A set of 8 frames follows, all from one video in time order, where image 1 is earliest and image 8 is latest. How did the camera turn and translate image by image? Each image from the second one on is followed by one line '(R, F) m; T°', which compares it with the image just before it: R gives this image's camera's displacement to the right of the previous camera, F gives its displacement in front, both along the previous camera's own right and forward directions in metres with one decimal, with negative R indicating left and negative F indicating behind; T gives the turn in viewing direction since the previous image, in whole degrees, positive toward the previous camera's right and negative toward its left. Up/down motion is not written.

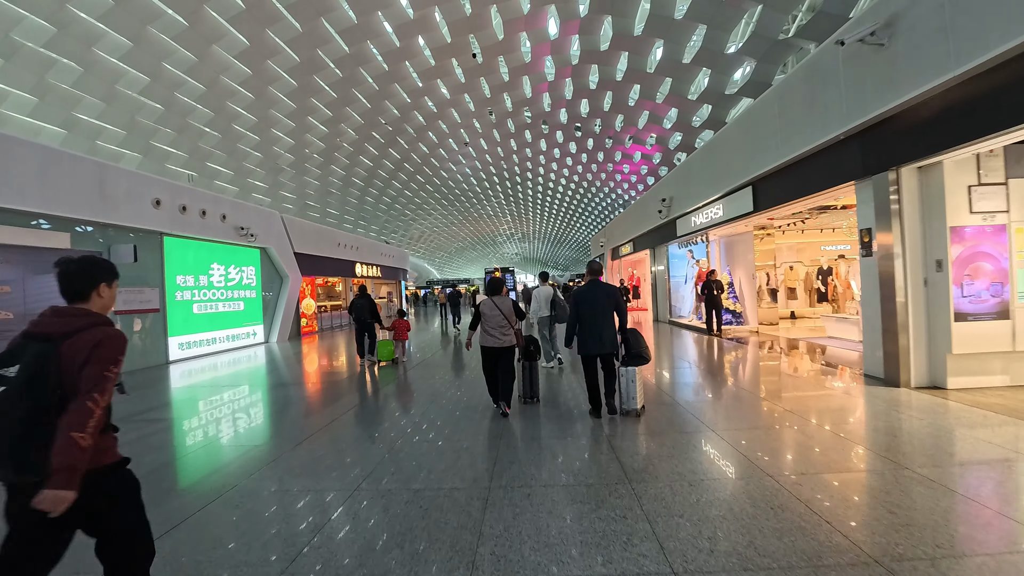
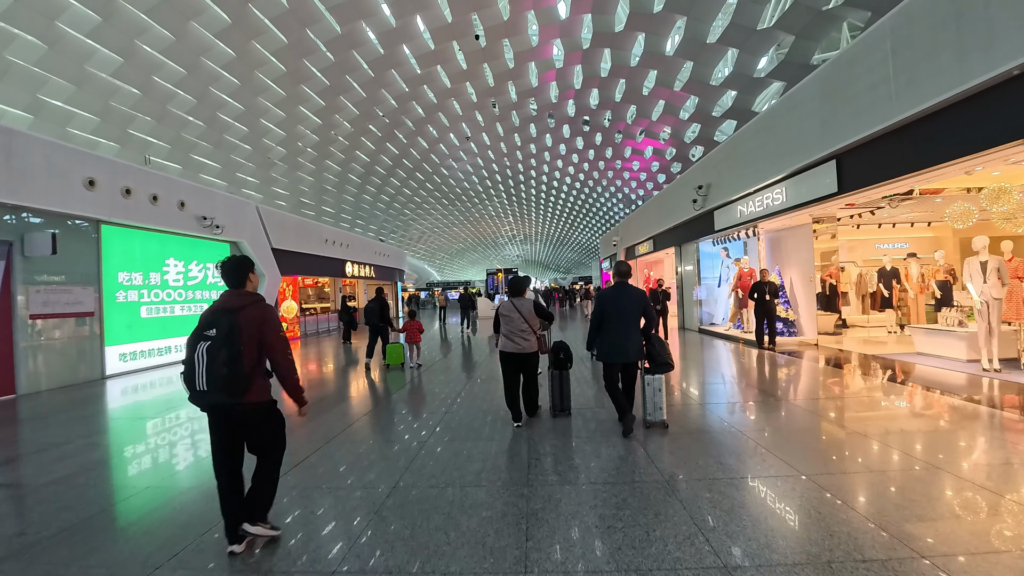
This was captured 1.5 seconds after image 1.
(-0.1, +1.3) m; 0°
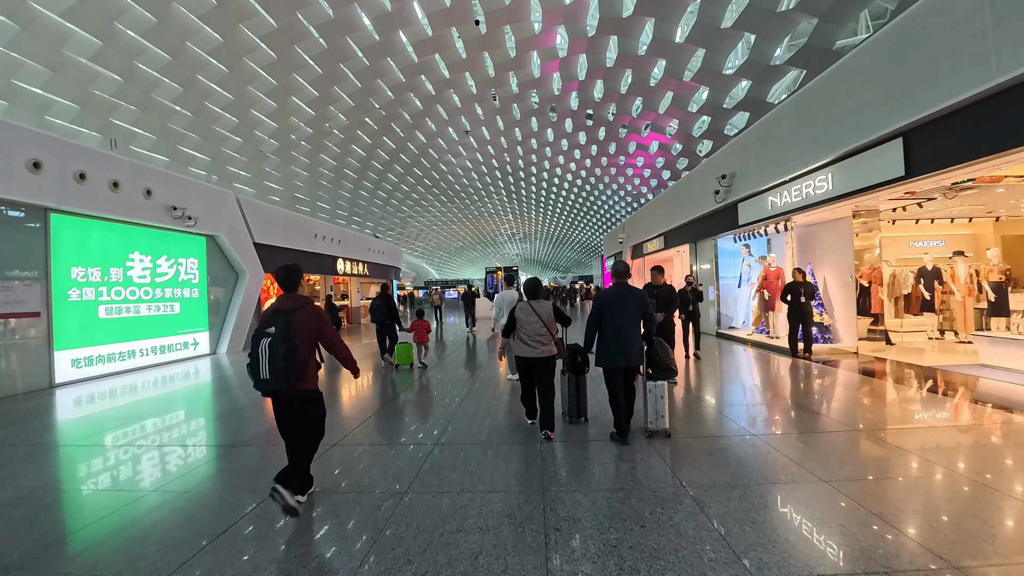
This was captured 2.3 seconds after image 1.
(0.0, +0.7) m; 0°
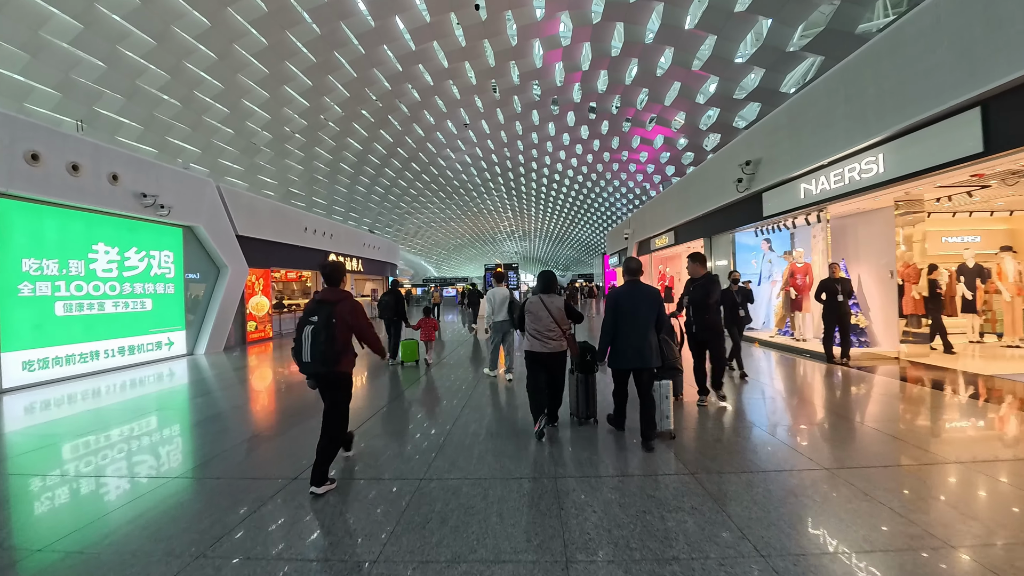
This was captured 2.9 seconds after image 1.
(0.0, +0.6) m; 0°
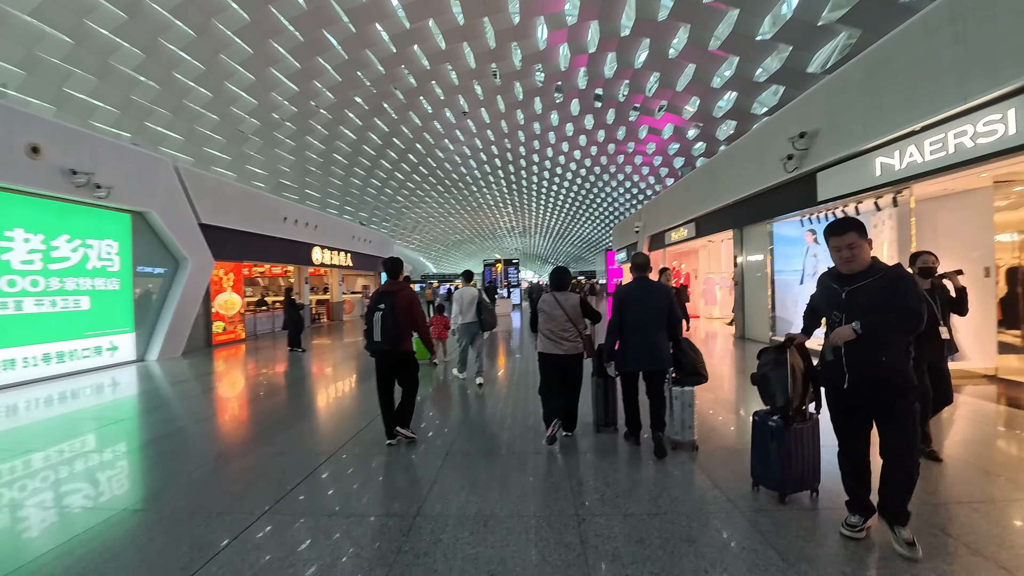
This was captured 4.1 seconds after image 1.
(0.0, +1.0) m; 0°
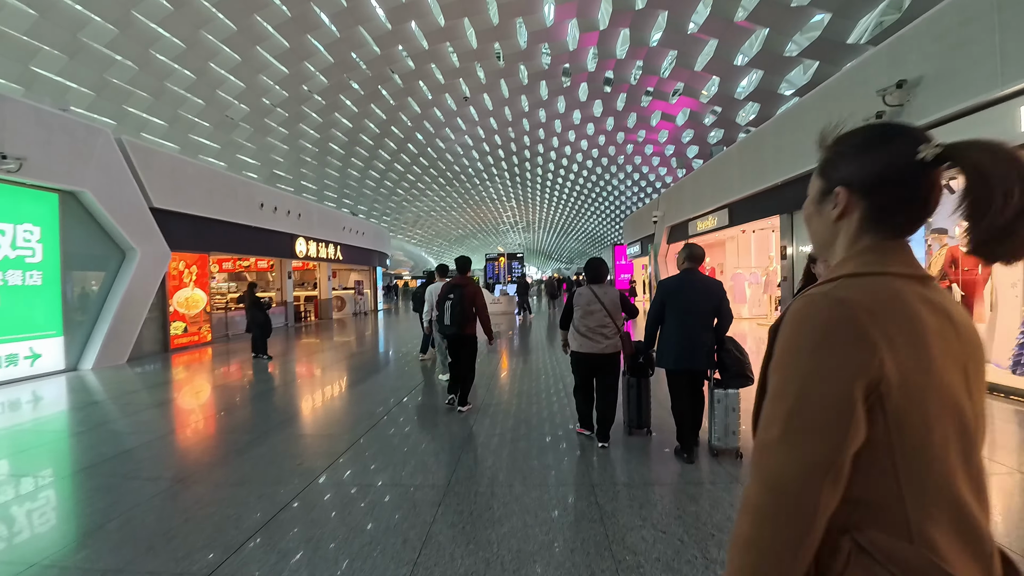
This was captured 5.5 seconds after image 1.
(0.0, +1.1) m; 0°
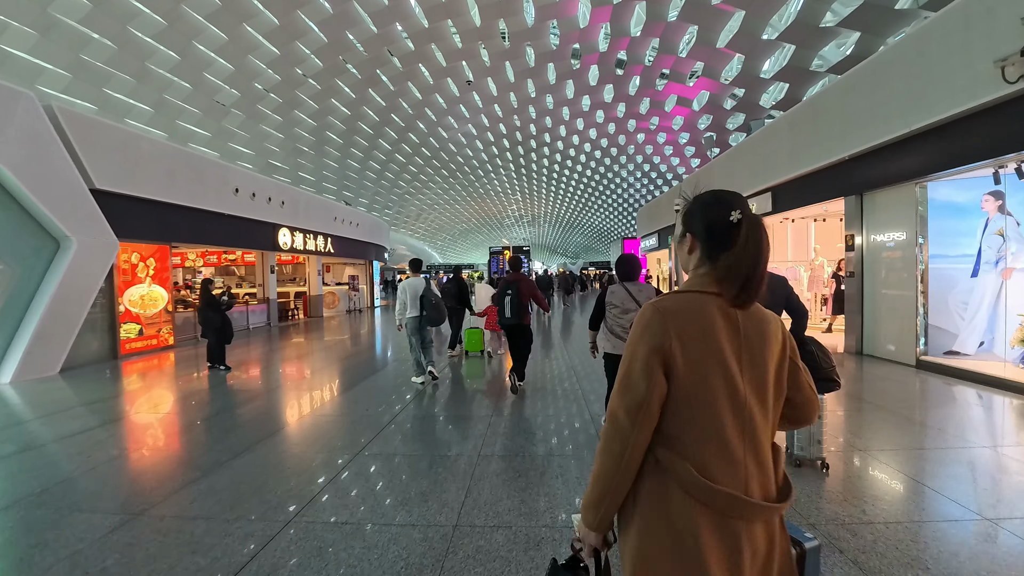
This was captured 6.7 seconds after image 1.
(0.0, +1.0) m; -1°
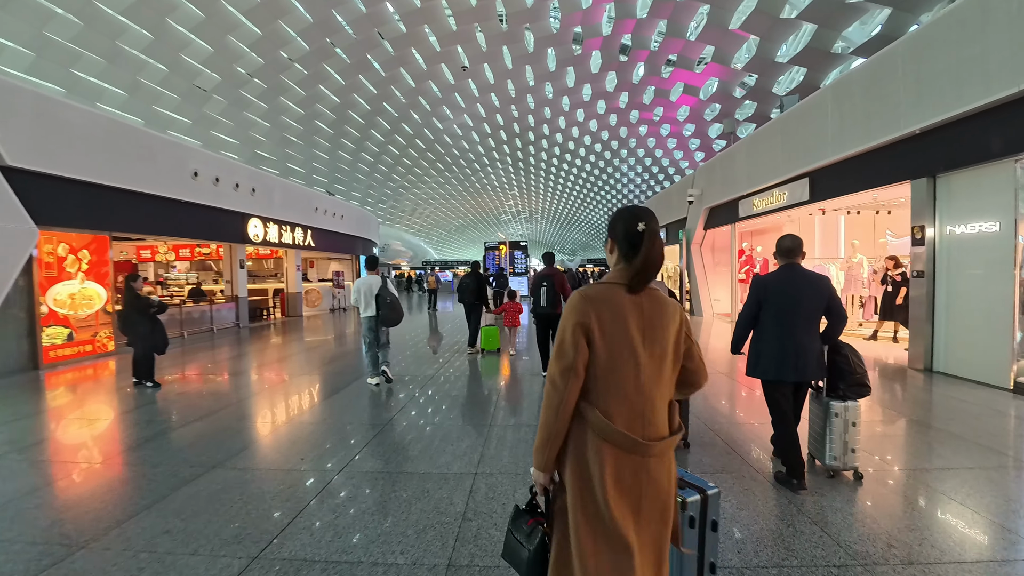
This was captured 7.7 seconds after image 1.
(0.0, +0.8) m; 0°
